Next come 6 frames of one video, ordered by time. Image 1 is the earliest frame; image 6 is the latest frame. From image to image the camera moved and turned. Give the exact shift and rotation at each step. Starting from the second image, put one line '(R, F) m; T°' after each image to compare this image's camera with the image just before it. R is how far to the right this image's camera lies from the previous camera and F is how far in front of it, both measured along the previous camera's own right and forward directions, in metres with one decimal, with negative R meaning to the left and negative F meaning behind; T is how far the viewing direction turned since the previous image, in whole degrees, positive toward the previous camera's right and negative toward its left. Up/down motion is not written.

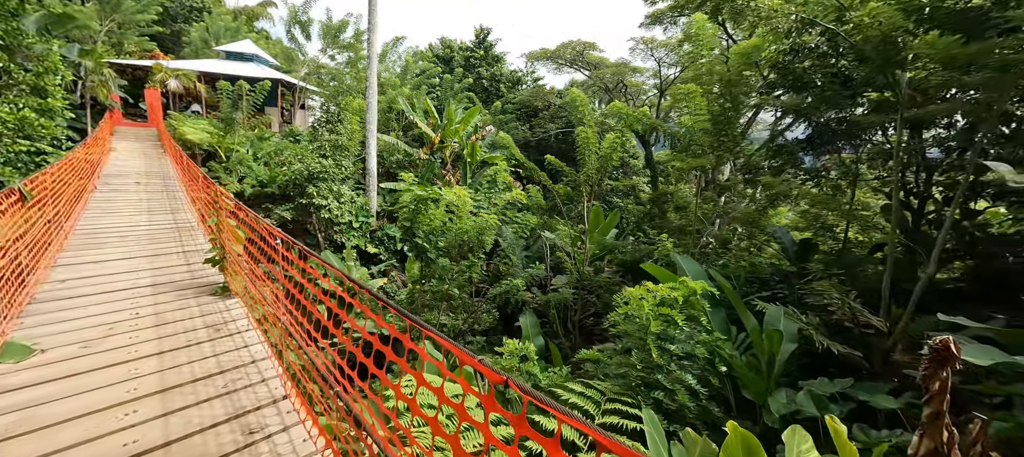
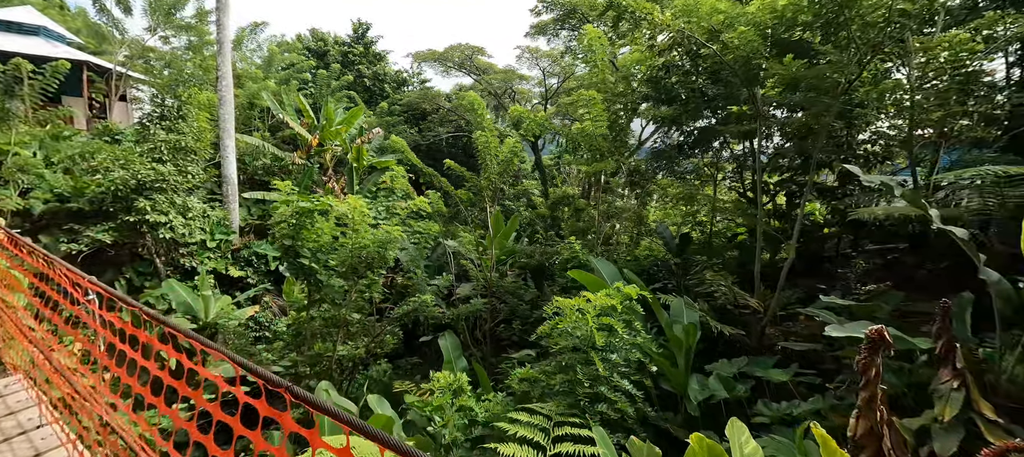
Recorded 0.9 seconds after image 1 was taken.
(-0.1, +0.3) m; +16°
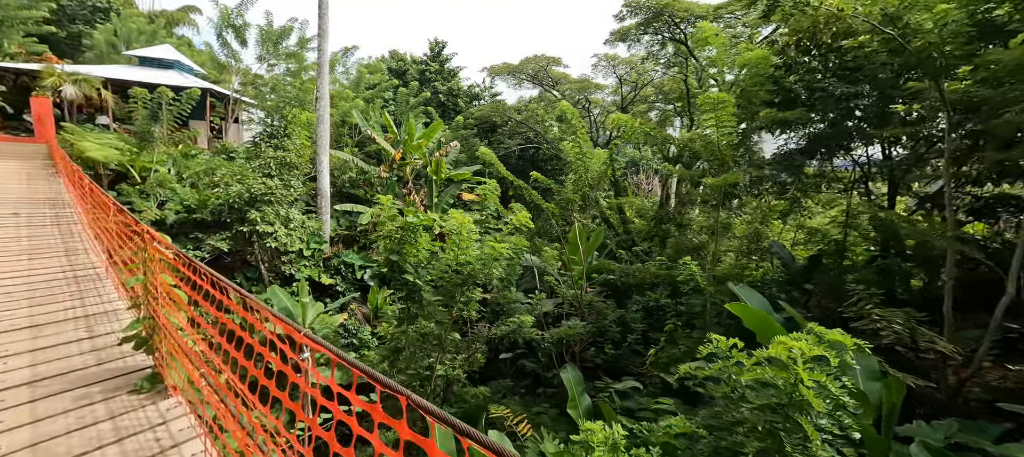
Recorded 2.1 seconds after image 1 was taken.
(-0.5, +0.2) m; -8°
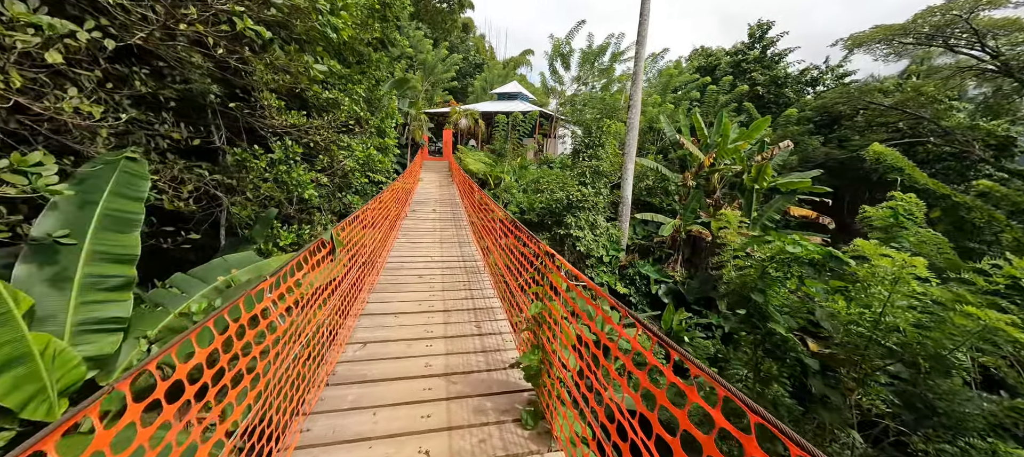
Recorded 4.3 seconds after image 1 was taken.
(-0.7, +0.4) m; -40°
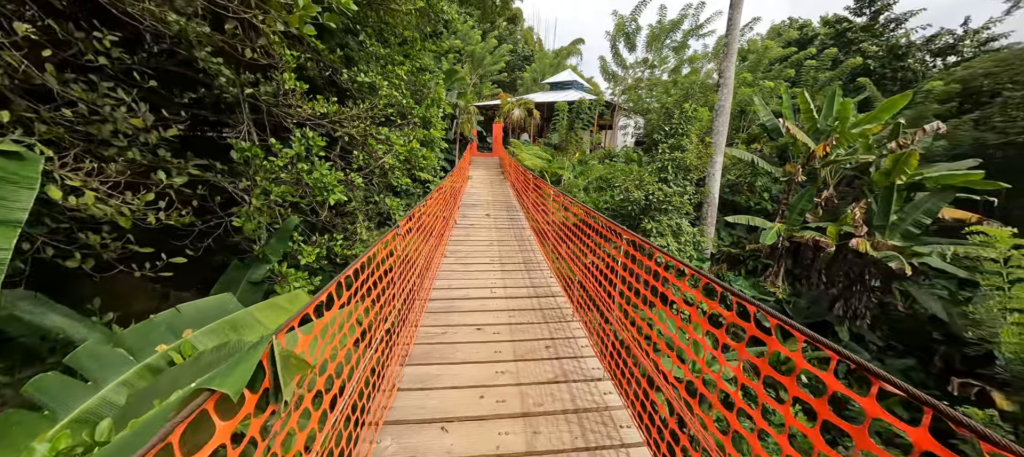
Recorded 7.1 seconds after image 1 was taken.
(-0.2, +0.8) m; -7°
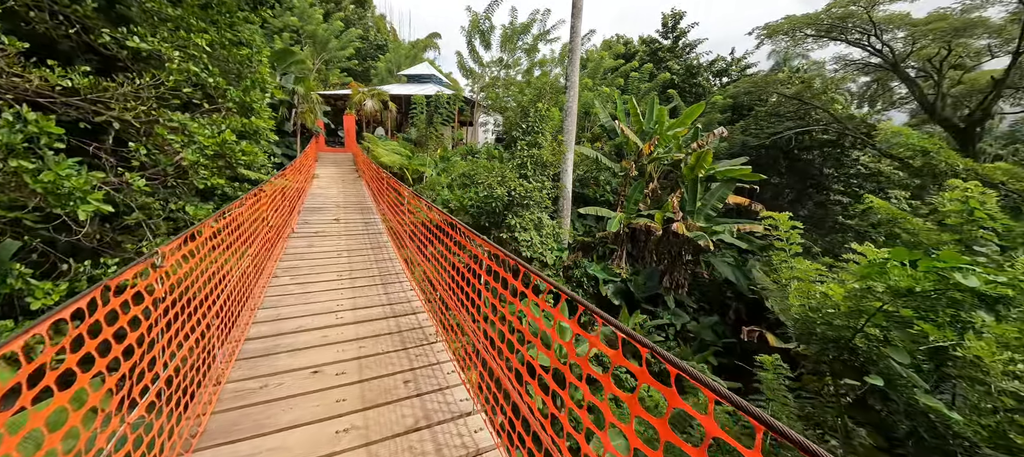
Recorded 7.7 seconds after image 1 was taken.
(+0.1, +0.2) m; +20°
